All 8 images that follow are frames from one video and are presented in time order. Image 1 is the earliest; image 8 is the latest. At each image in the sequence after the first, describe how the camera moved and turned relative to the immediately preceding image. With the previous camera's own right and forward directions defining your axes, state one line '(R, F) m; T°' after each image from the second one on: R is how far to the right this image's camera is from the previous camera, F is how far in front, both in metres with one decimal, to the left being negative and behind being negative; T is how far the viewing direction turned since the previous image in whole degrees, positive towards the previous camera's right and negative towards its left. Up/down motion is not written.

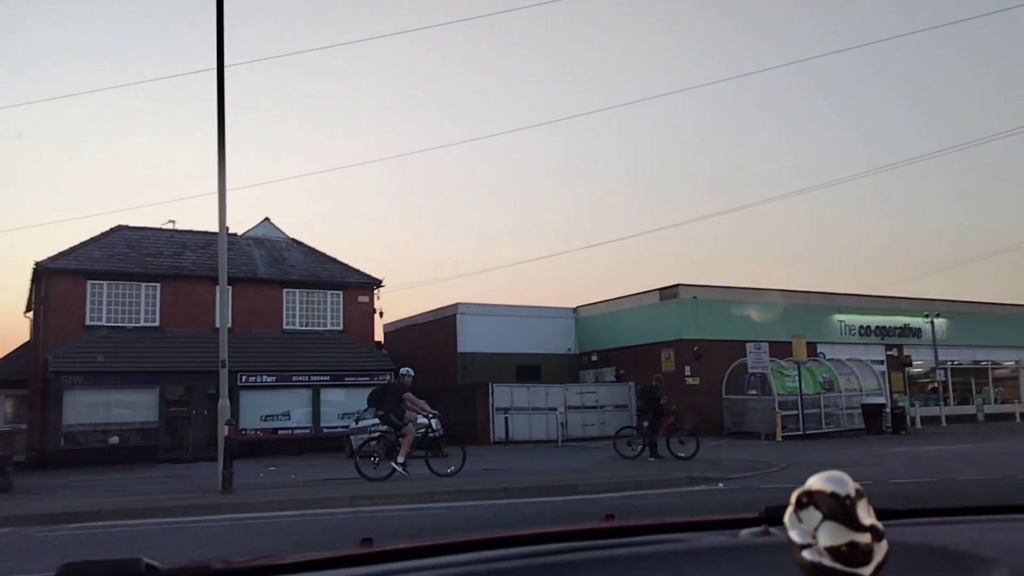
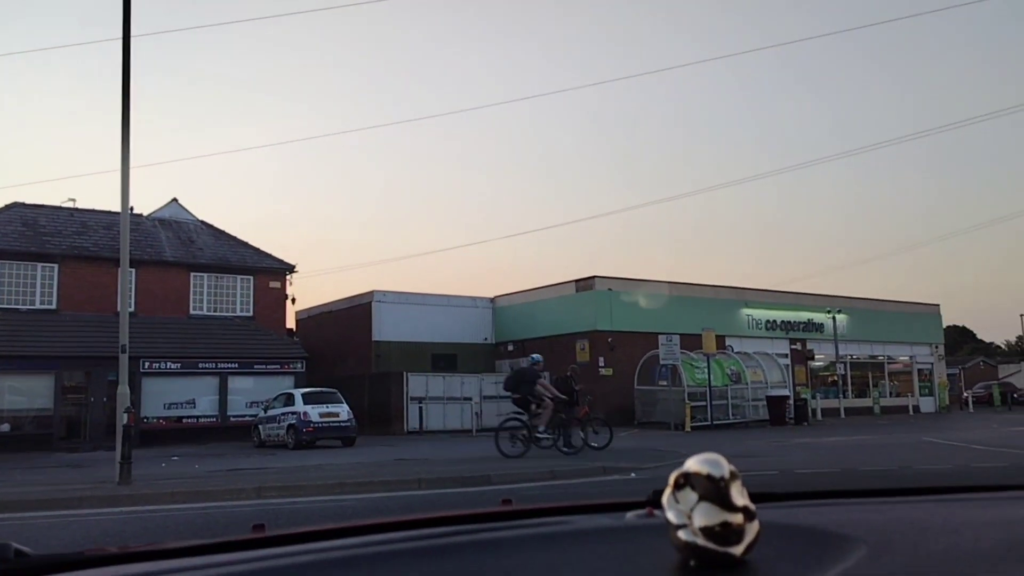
(0.0, +0.1) m; +5°
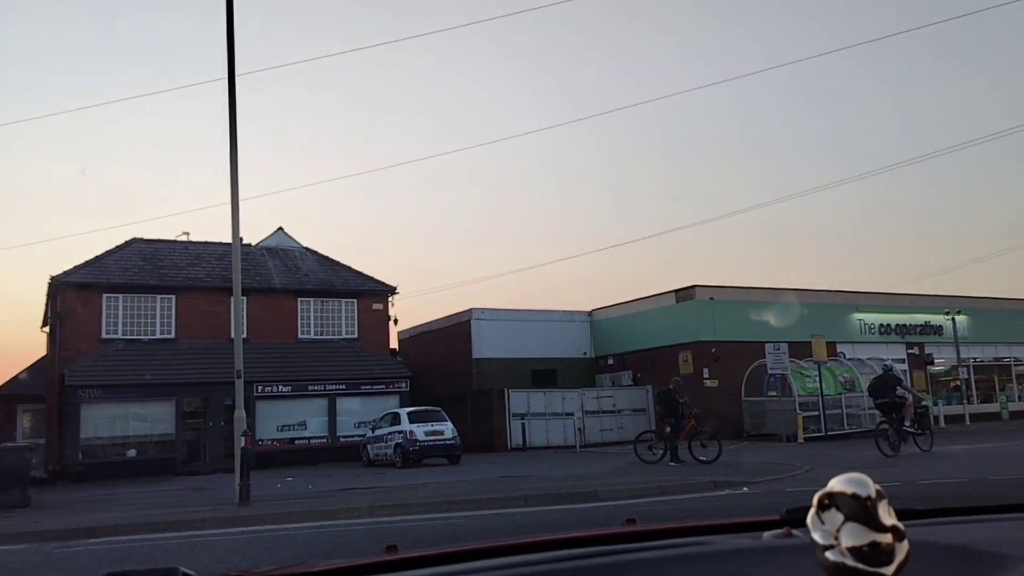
(0.0, 0.0) m; -6°
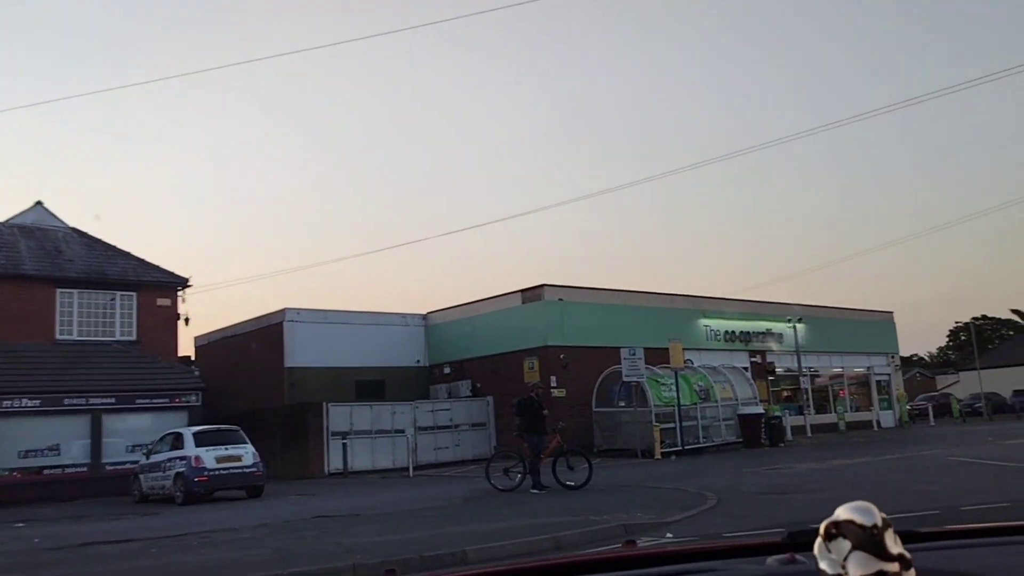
(0.0, +4.8) m; +11°
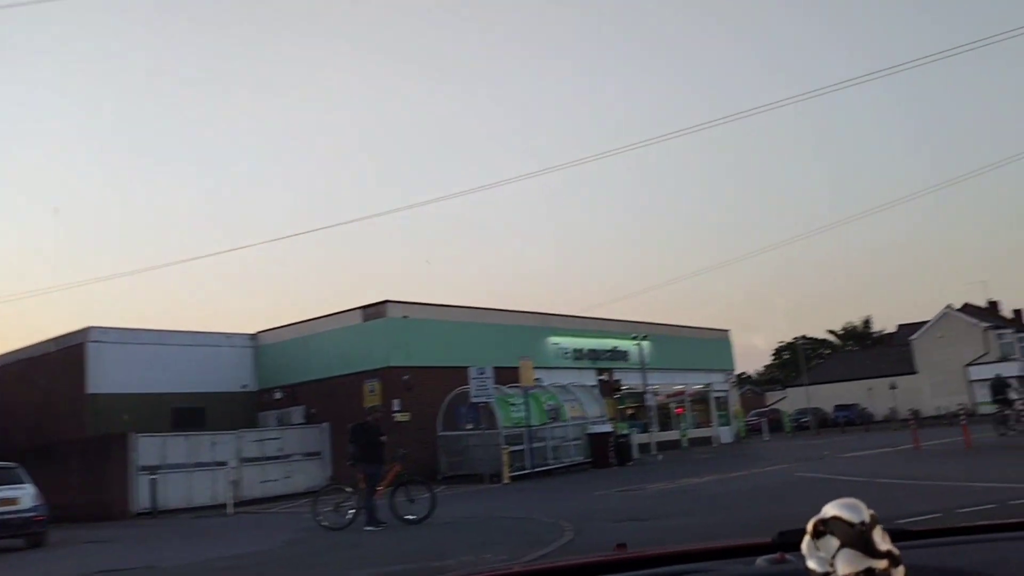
(+0.2, +1.9) m; +9°
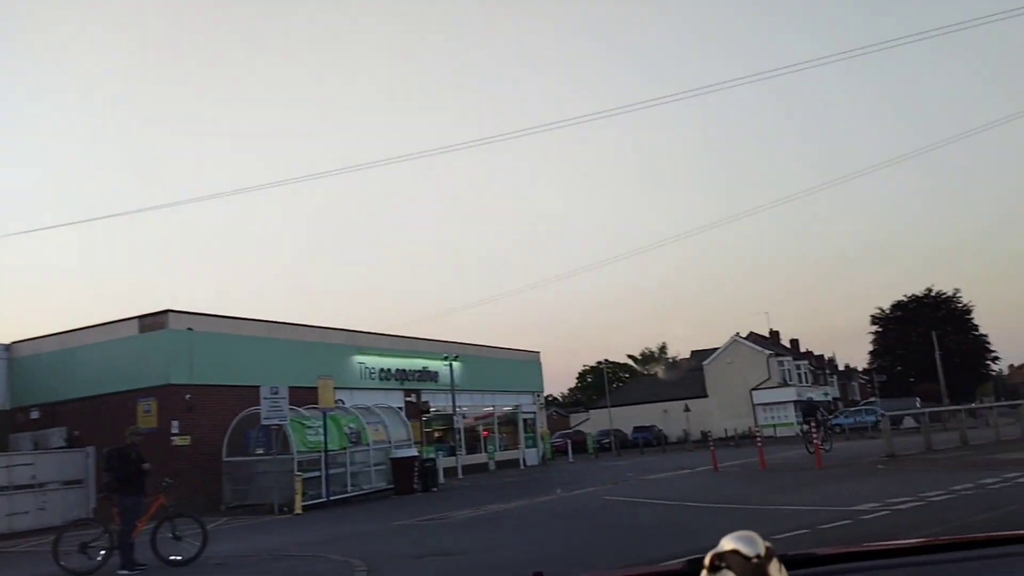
(+0.2, +1.6) m; +11°
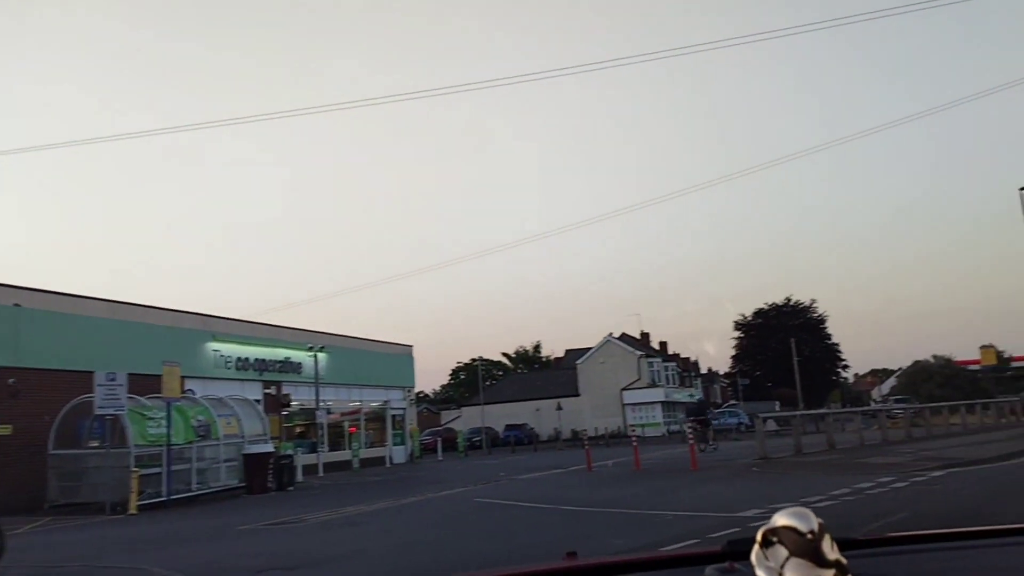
(+0.1, +1.5) m; +7°
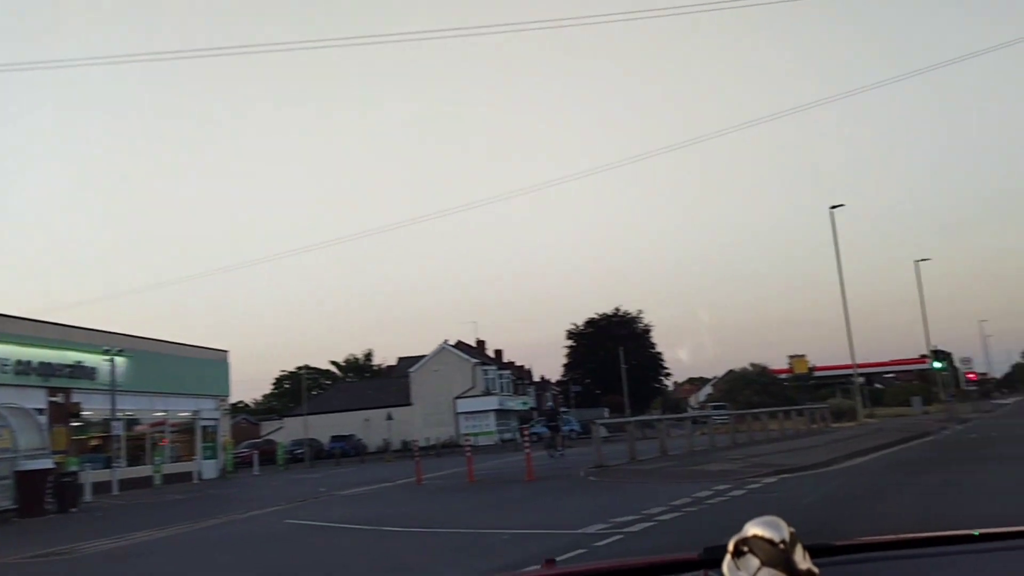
(+0.2, +1.8) m; +10°
